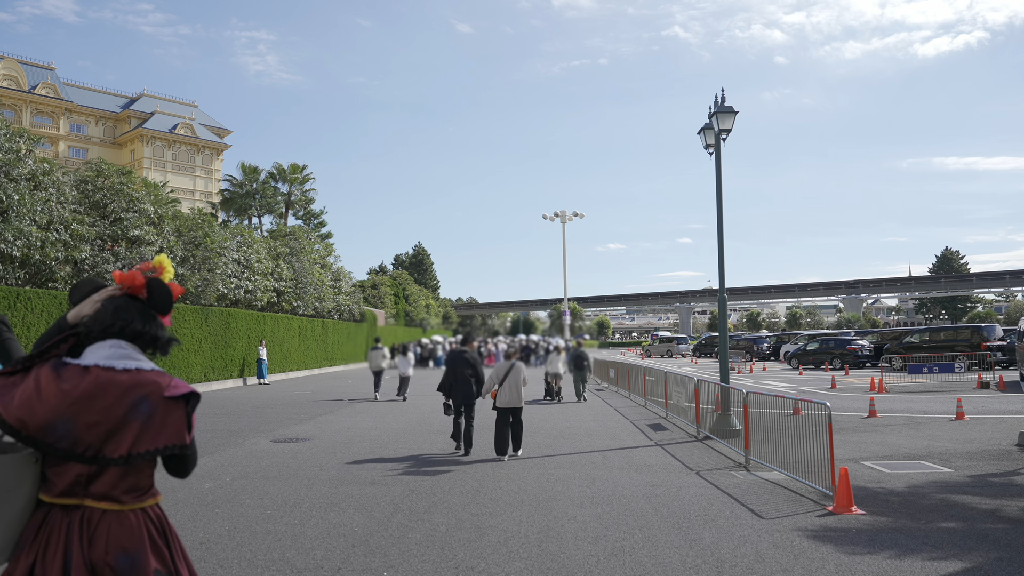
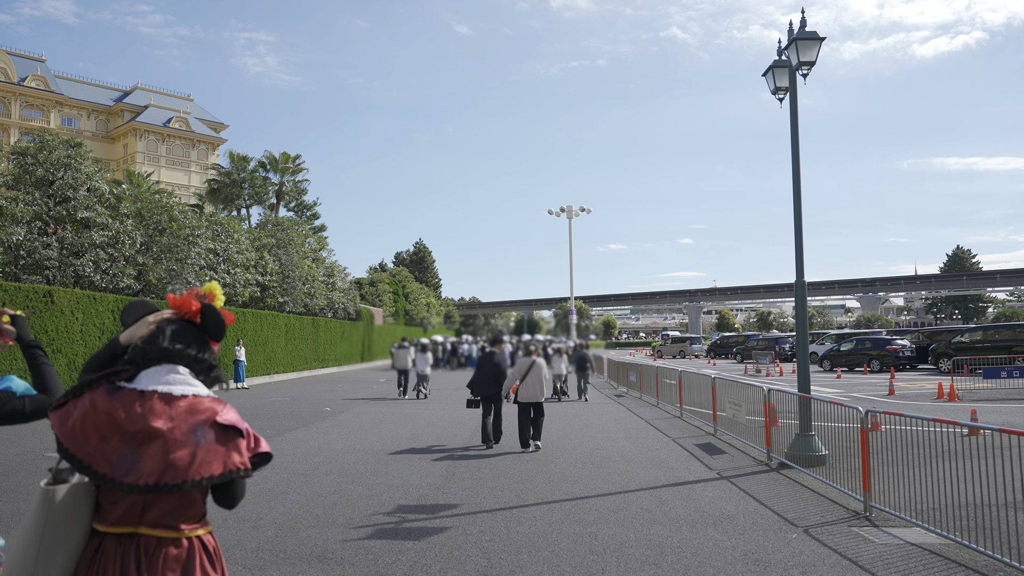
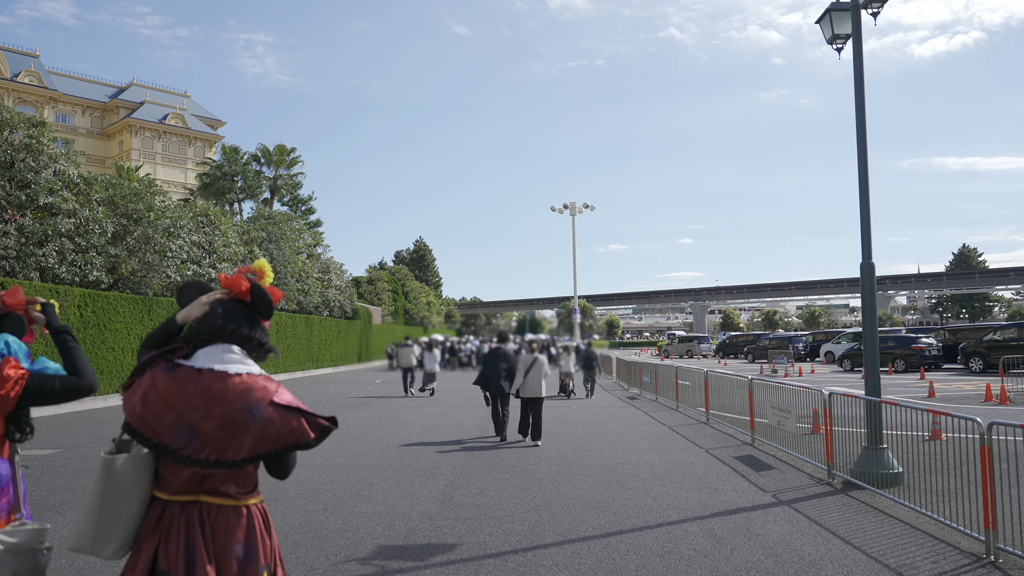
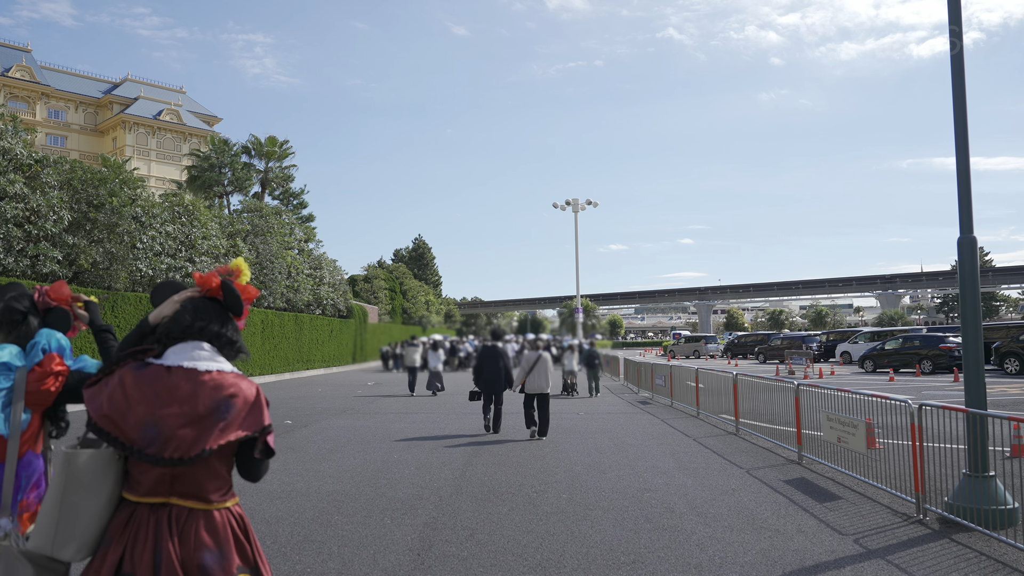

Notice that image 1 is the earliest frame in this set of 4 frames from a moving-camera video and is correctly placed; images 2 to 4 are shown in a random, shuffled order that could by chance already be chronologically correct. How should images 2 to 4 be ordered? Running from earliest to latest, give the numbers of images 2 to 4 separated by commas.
2, 3, 4
